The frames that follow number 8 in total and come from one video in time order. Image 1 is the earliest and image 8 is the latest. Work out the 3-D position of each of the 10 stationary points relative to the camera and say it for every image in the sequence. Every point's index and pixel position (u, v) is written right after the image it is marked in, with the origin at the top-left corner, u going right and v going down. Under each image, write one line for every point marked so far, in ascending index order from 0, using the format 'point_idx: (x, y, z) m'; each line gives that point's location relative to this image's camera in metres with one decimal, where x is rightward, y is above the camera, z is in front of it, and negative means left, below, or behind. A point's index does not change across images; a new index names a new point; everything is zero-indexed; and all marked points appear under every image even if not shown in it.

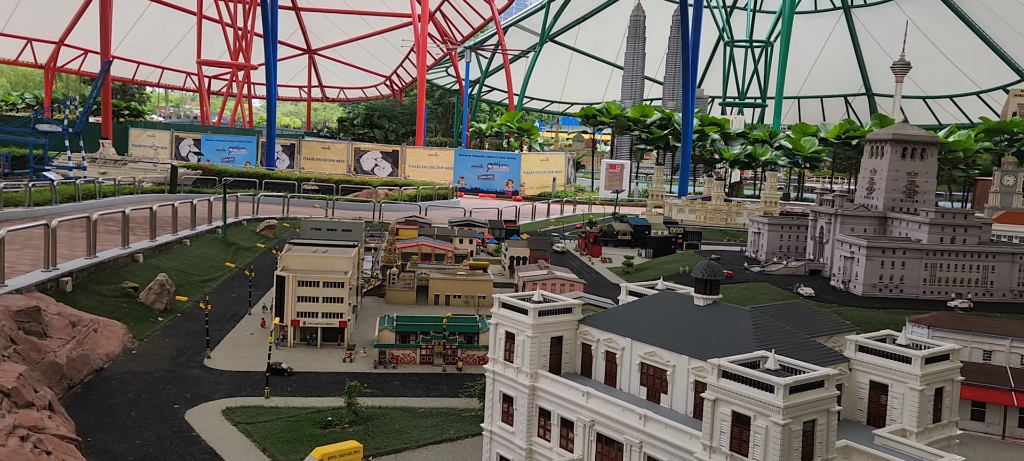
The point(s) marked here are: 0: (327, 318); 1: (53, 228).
0: (-2.8, -1.4, +11.0) m
1: (-6.8, +0.1, +10.4) m
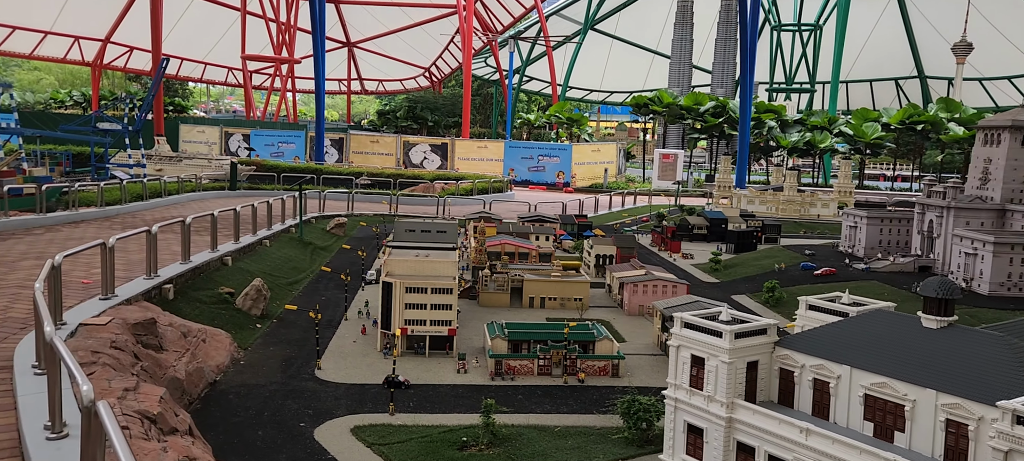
0: (-1.1, -1.4, +10.5) m
1: (-5.1, 0.0, +10.0) m
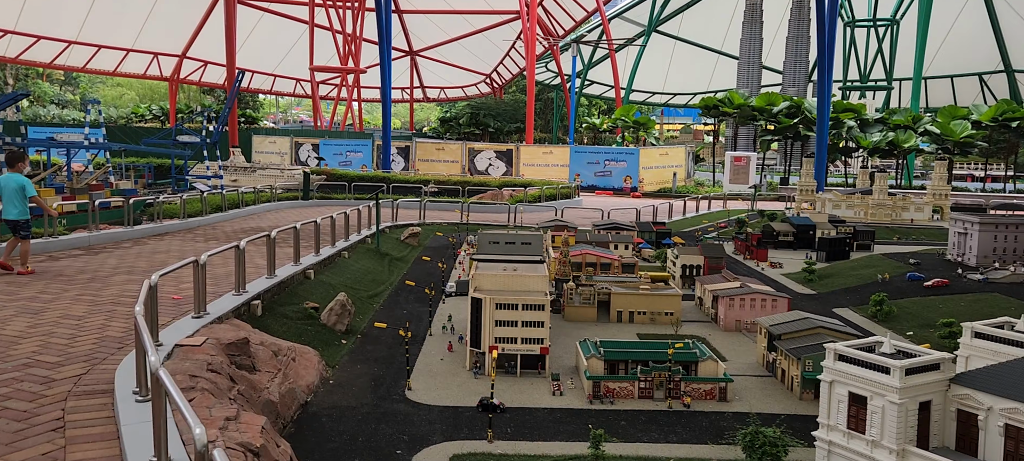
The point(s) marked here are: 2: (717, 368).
0: (+0.2, -1.6, +10.0) m
1: (-3.8, -0.2, +9.9) m
2: (+2.7, -1.8, +9.5) m
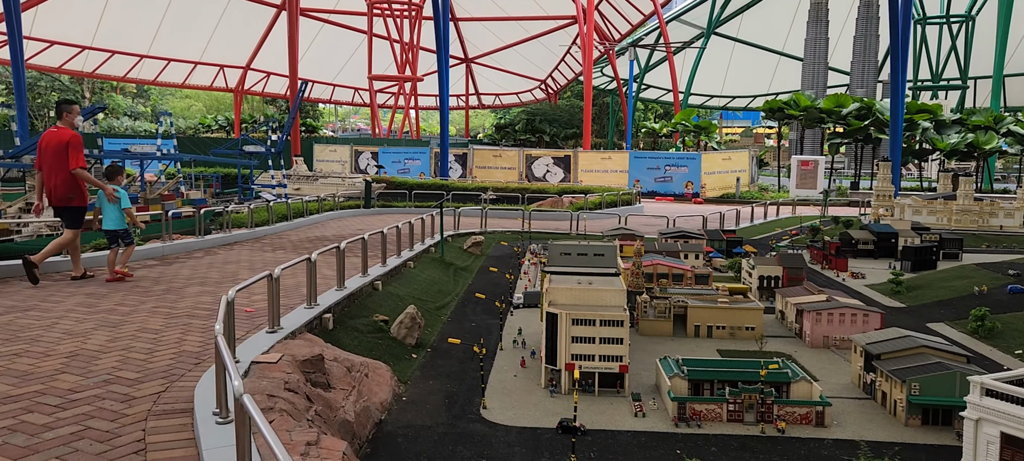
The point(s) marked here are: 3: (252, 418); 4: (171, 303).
0: (+1.3, -1.8, +9.6) m
1: (-2.7, -0.4, +9.8) m
2: (+3.7, -2.0, +8.9) m
3: (-1.4, -1.1, +3.9) m
4: (-5.0, -1.1, +10.5) m
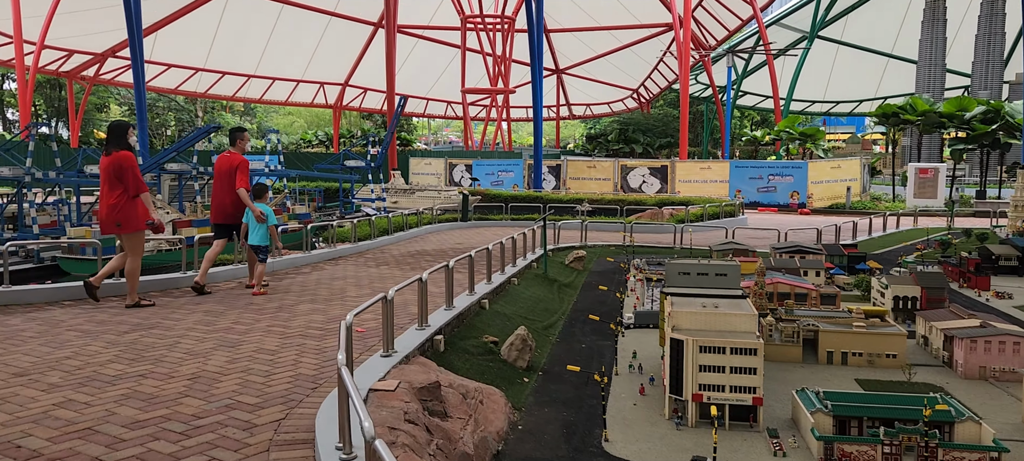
0: (+2.8, -2.0, +8.8) m
1: (-1.2, -0.7, +9.5) m
2: (+5.1, -2.2, +7.8) m
3: (-0.6, -1.3, +3.5) m
4: (-3.4, -1.3, +10.5) m
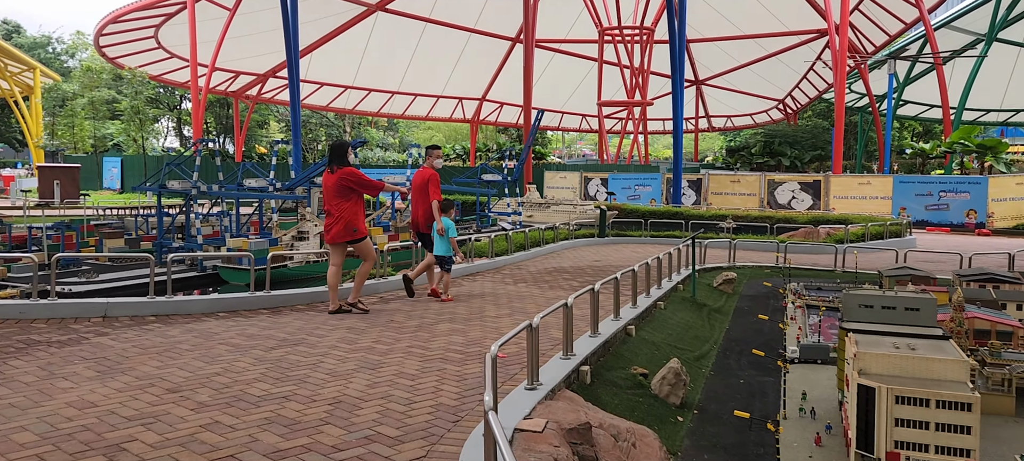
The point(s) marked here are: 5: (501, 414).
0: (+4.5, -2.3, +7.3) m
1: (+0.7, -0.9, +8.8) m
2: (+6.6, -2.5, +5.9) m
3: (+0.2, -1.4, +2.8) m
4: (-1.2, -1.6, +10.2) m
5: (-0.1, -1.8, +6.8) m
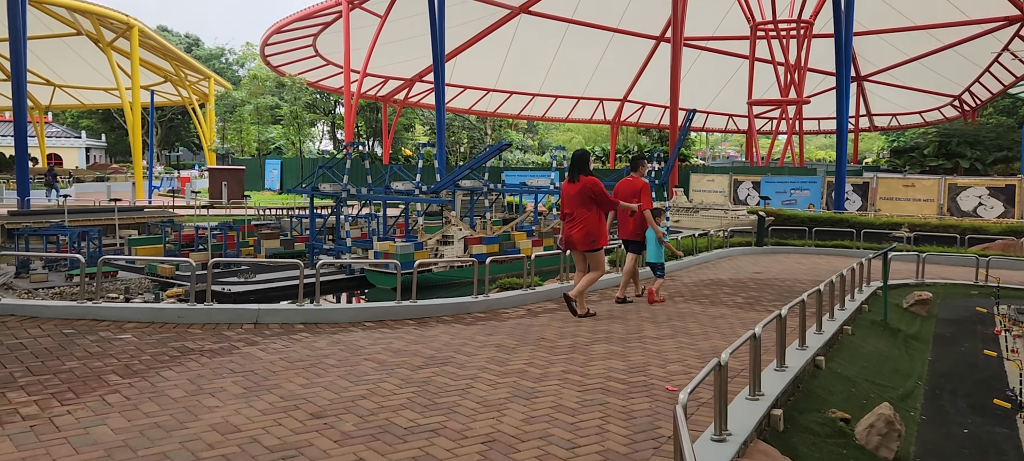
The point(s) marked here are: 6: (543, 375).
0: (+6.0, -2.6, +5.2) m
1: (+2.6, -1.1, +7.4) m
2: (+7.8, -2.8, +3.4) m
3: (+1.0, -1.6, +1.6) m
4: (+0.9, -1.8, +9.1) m
5: (+1.4, -1.9, +5.6) m
6: (+0.4, -1.8, +8.7) m
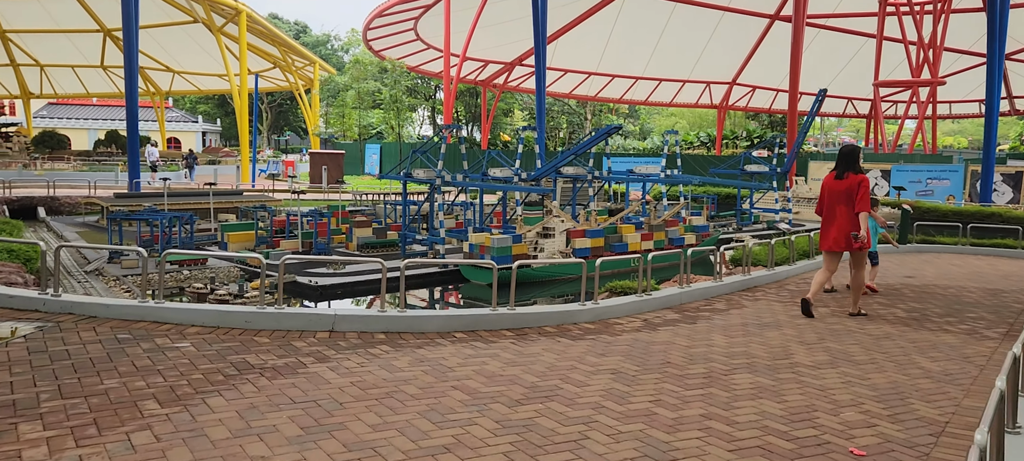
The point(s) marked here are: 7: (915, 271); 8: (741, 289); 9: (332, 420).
0: (+6.6, -2.8, +2.6) m
1: (+3.6, -1.2, +5.1) m
2: (+8.2, -3.1, +0.6) m
3: (+1.2, -1.7, -0.4) m
4: (+2.1, -1.8, +7.1) m
5: (+2.1, -2.0, +3.6) m
6: (+1.6, -1.8, +6.7) m
7: (+10.6, -1.1, +18.9) m
8: (+4.6, -1.2, +14.7) m
9: (-1.5, -1.6, +6.1) m
